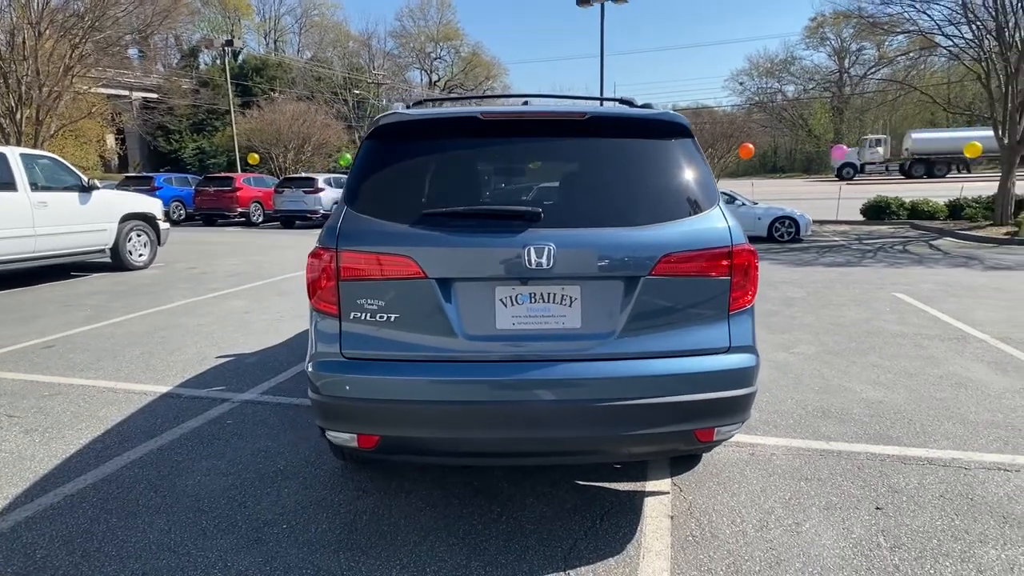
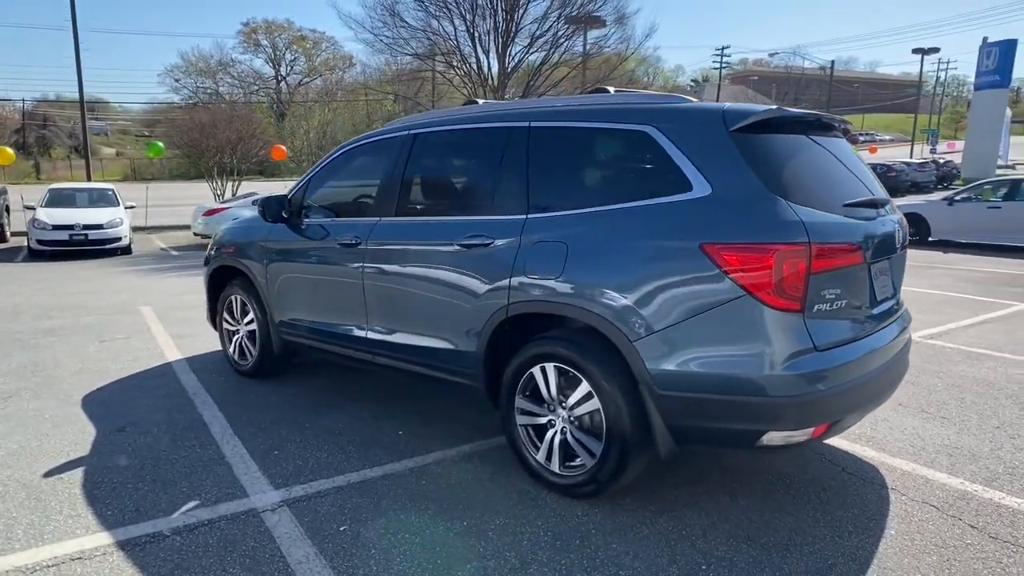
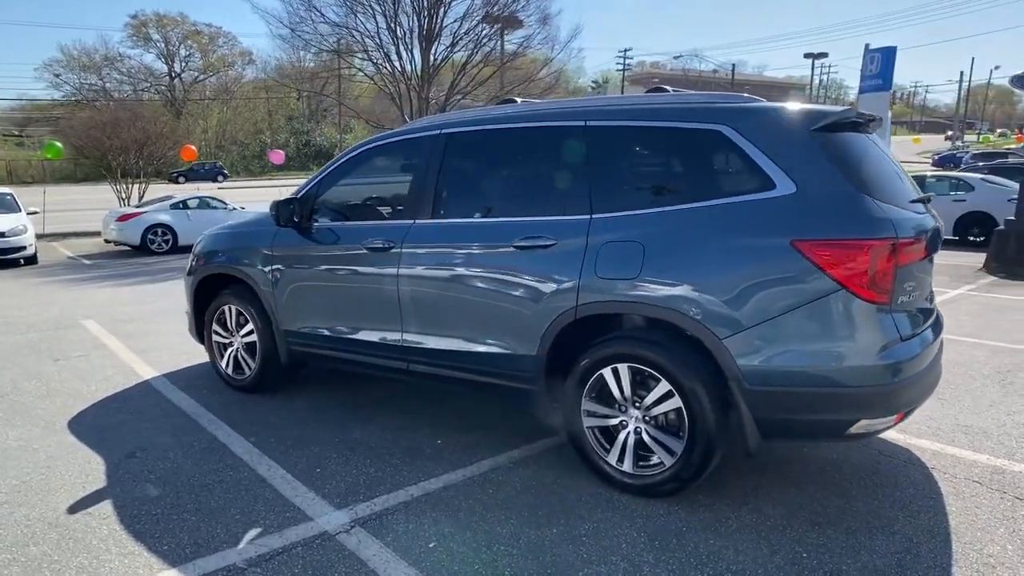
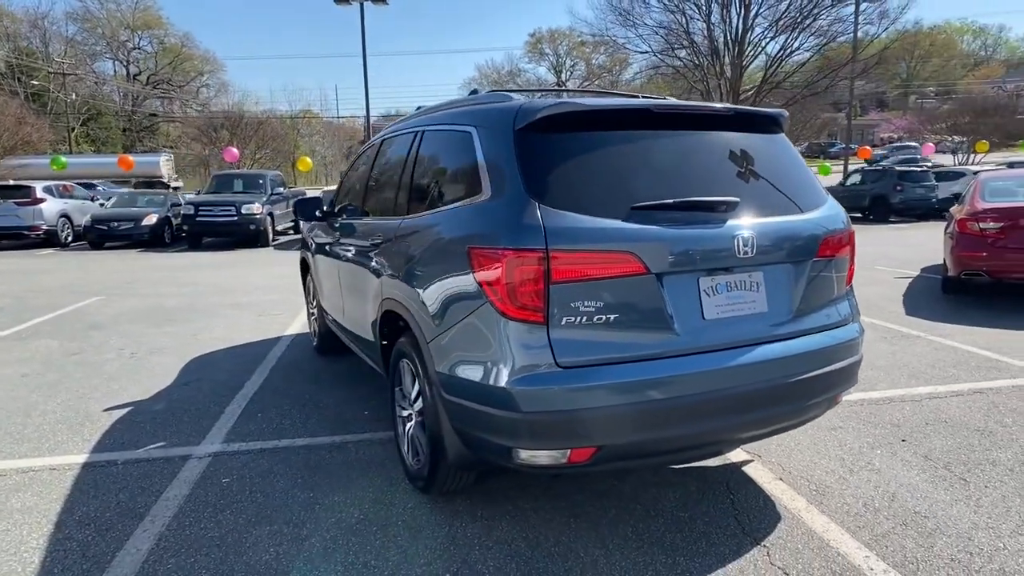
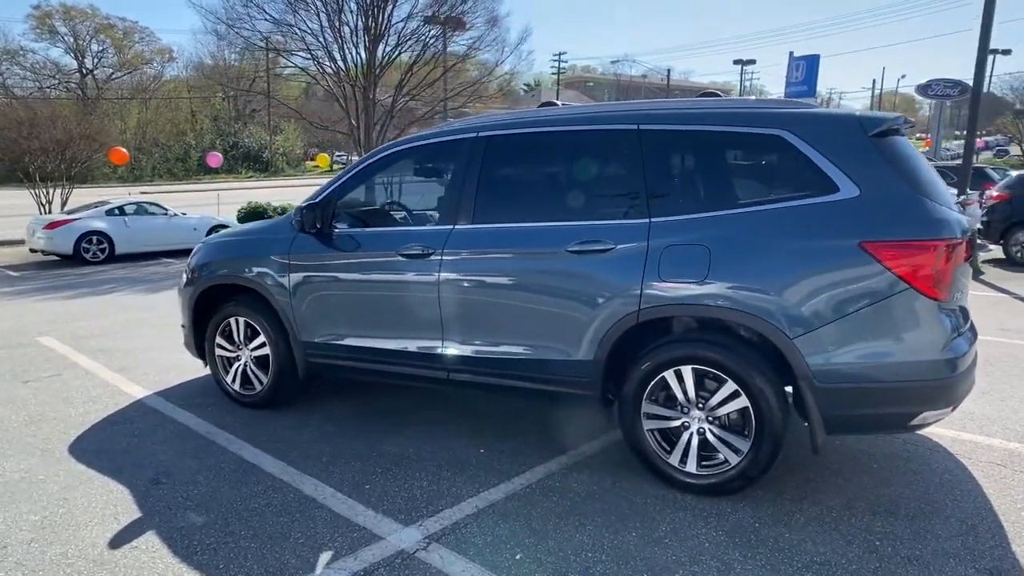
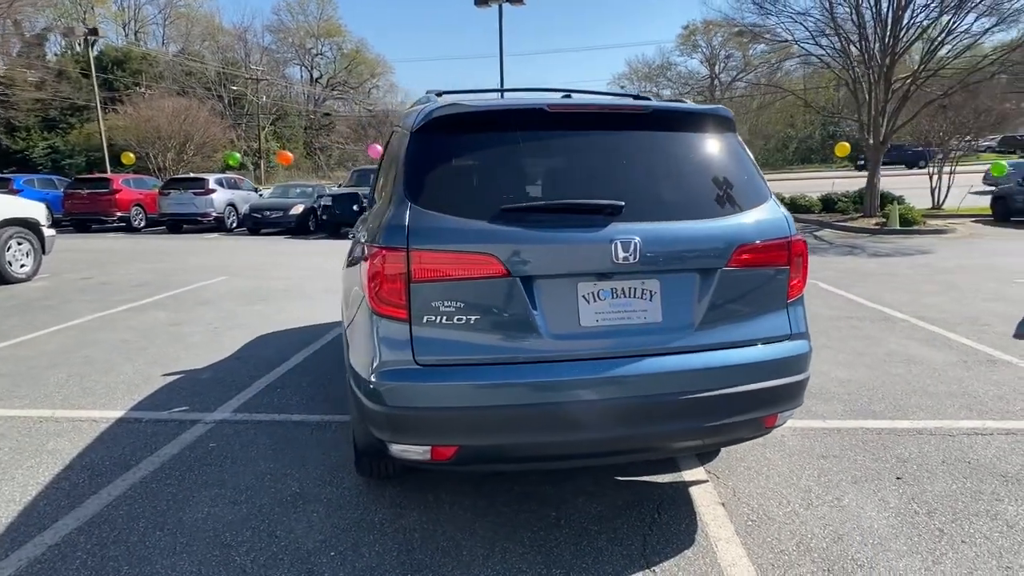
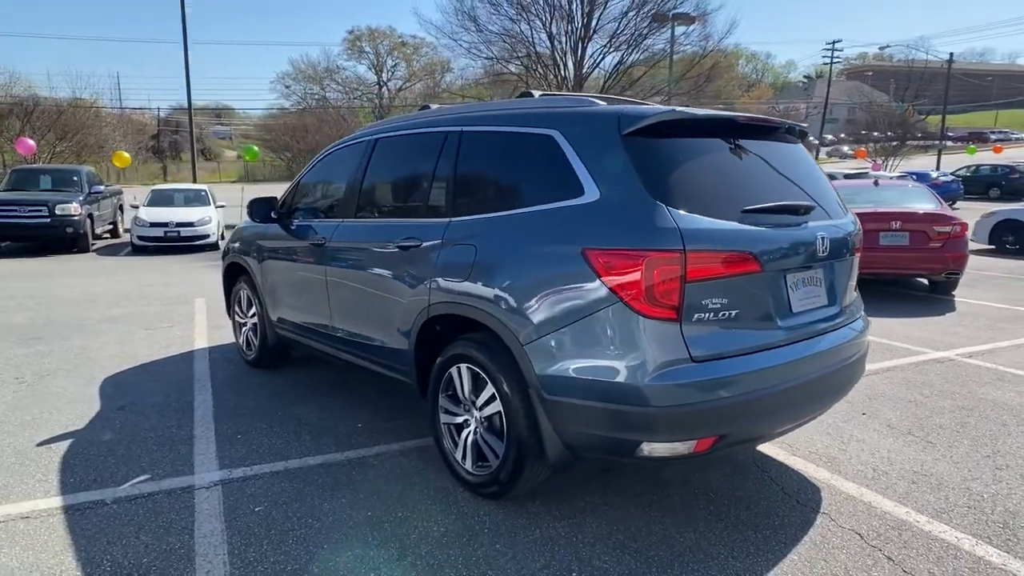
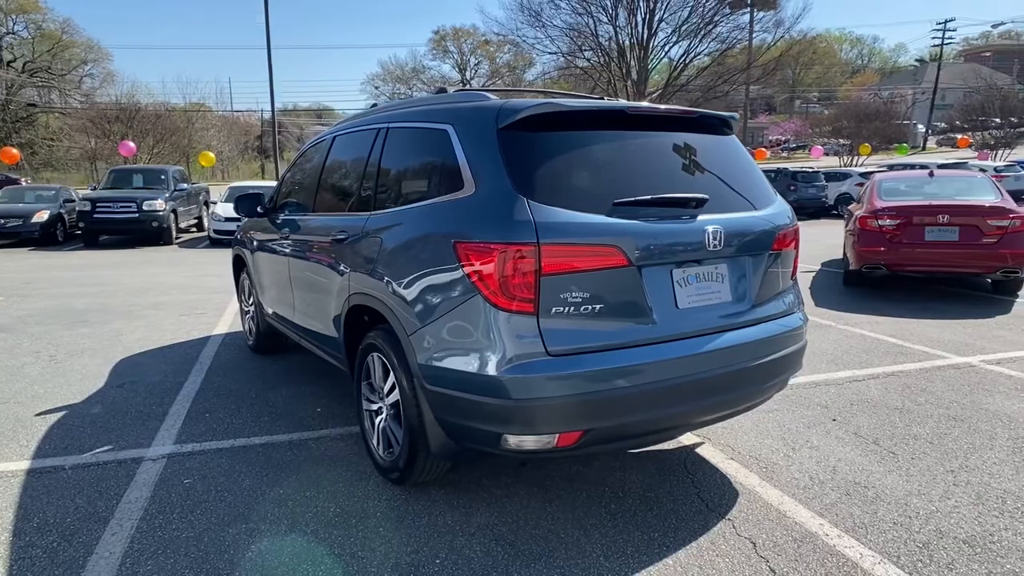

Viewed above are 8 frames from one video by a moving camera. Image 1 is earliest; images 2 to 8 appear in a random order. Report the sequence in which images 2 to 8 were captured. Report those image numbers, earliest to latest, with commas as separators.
6, 4, 8, 7, 2, 3, 5
